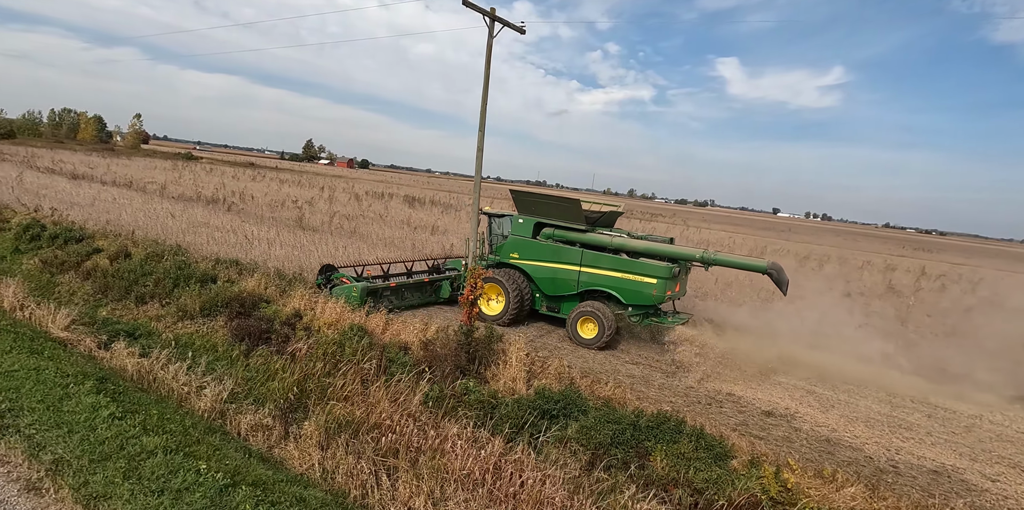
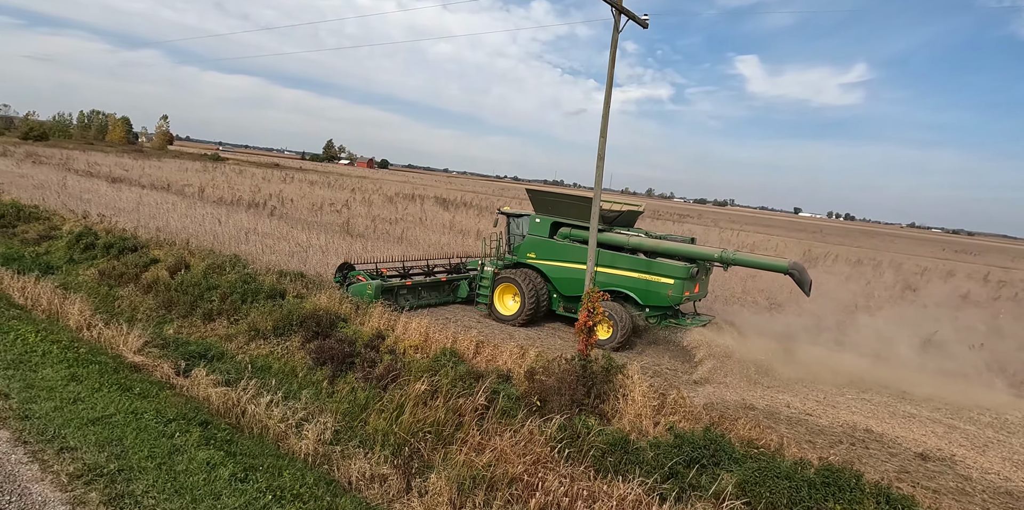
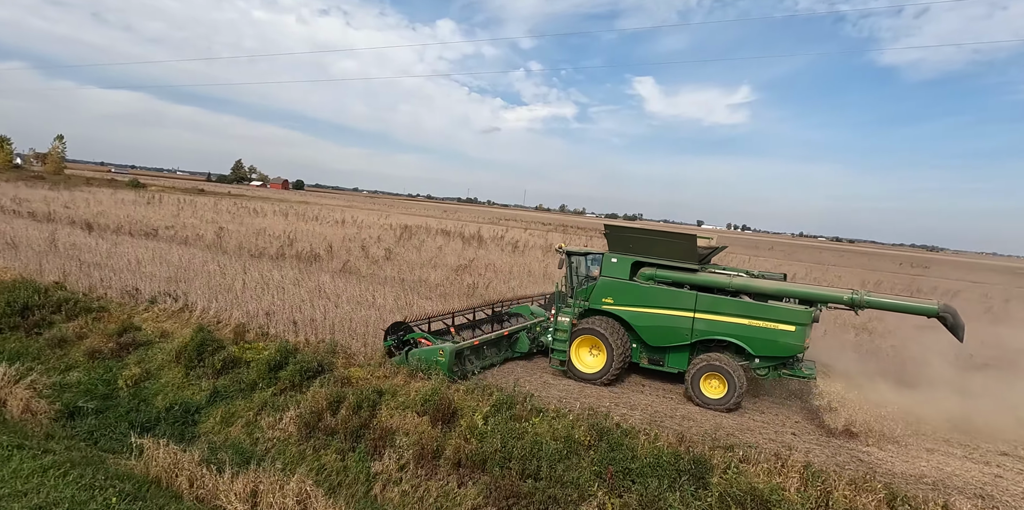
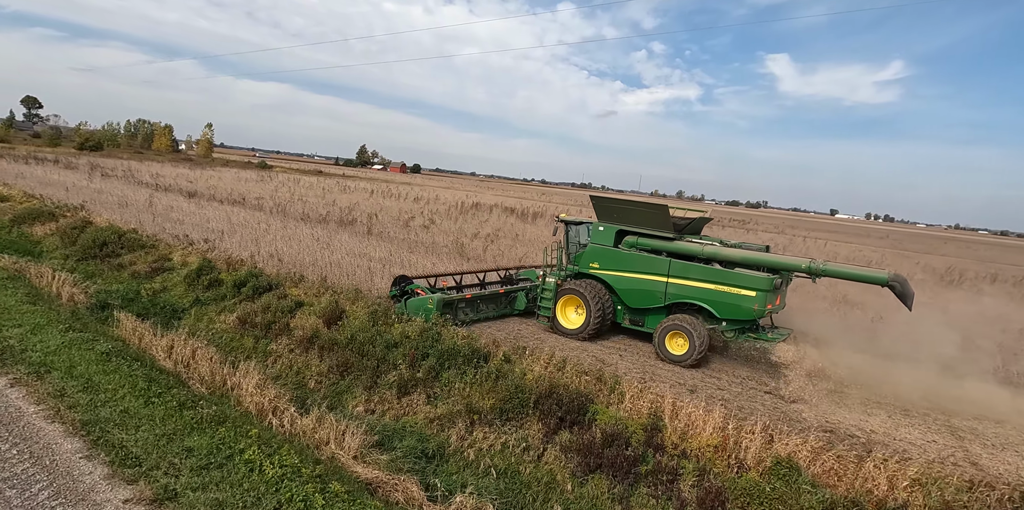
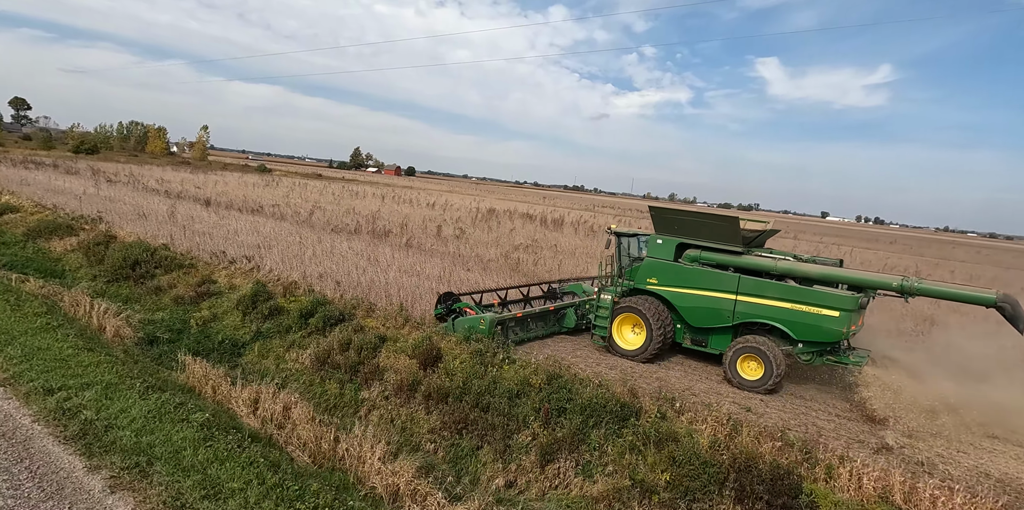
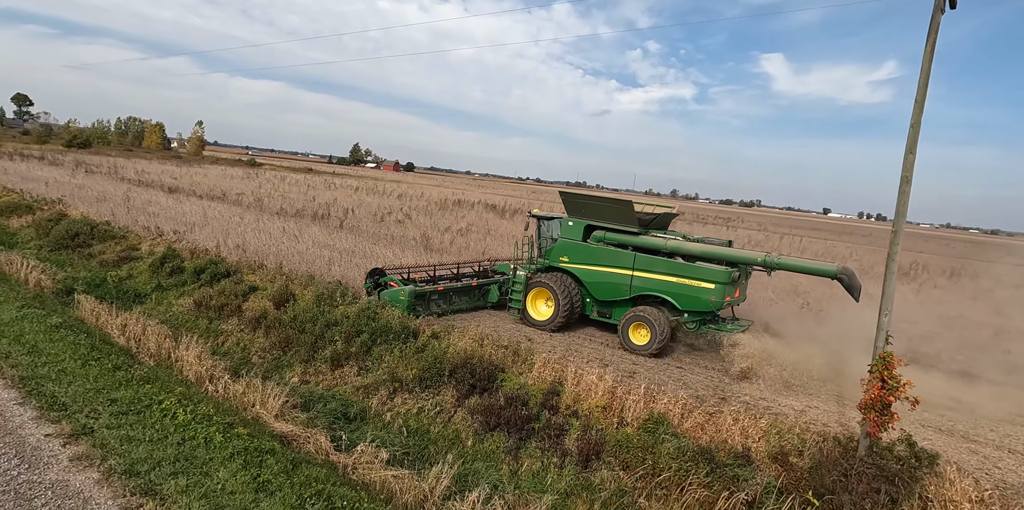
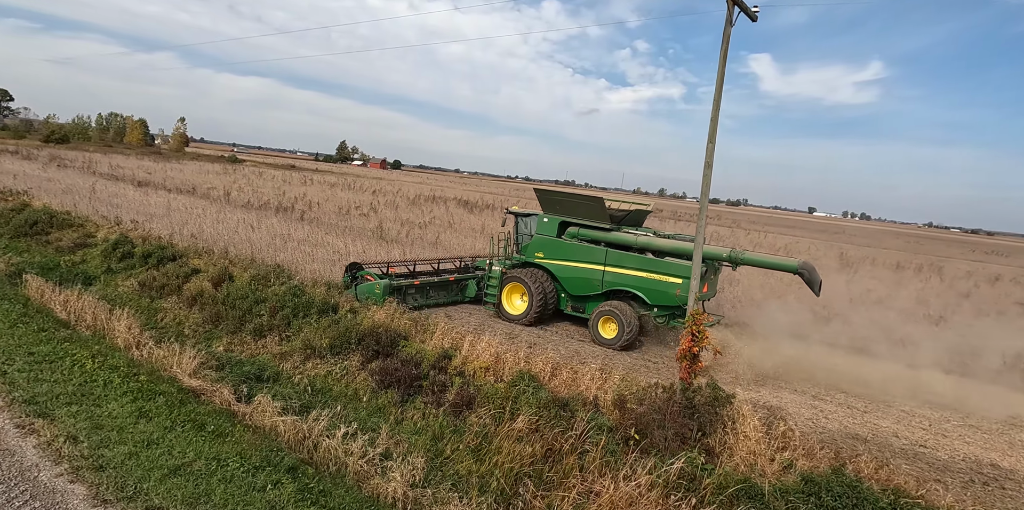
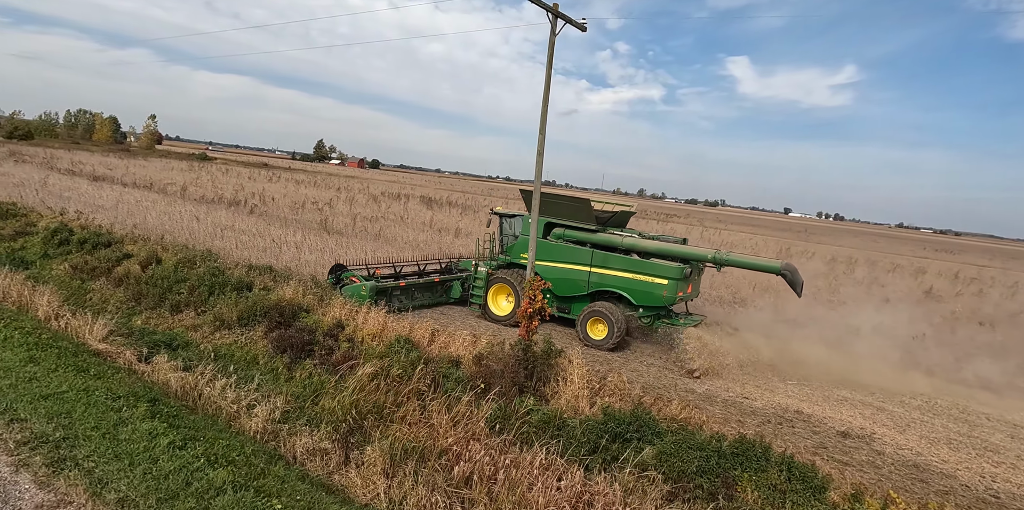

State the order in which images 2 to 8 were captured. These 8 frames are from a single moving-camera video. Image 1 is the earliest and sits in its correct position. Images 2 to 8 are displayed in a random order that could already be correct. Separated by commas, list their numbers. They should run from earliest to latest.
8, 2, 7, 6, 4, 5, 3
